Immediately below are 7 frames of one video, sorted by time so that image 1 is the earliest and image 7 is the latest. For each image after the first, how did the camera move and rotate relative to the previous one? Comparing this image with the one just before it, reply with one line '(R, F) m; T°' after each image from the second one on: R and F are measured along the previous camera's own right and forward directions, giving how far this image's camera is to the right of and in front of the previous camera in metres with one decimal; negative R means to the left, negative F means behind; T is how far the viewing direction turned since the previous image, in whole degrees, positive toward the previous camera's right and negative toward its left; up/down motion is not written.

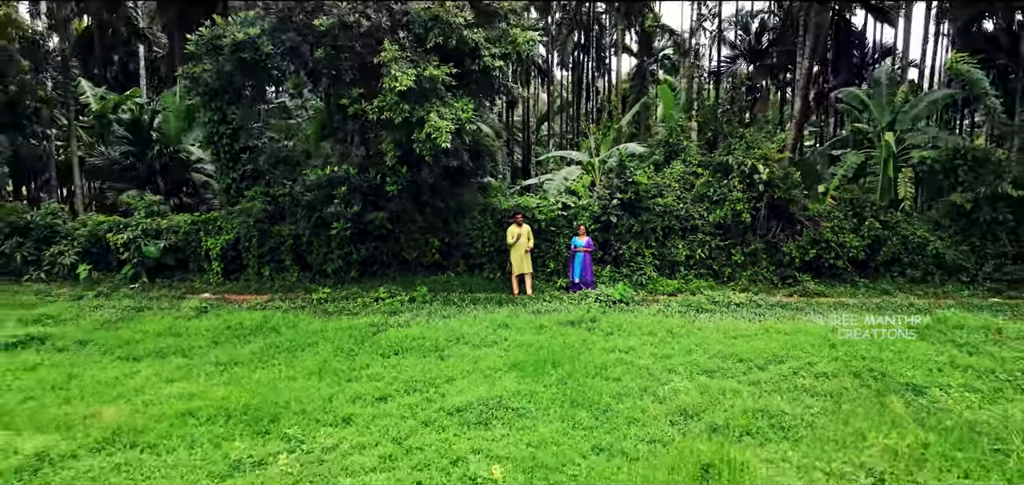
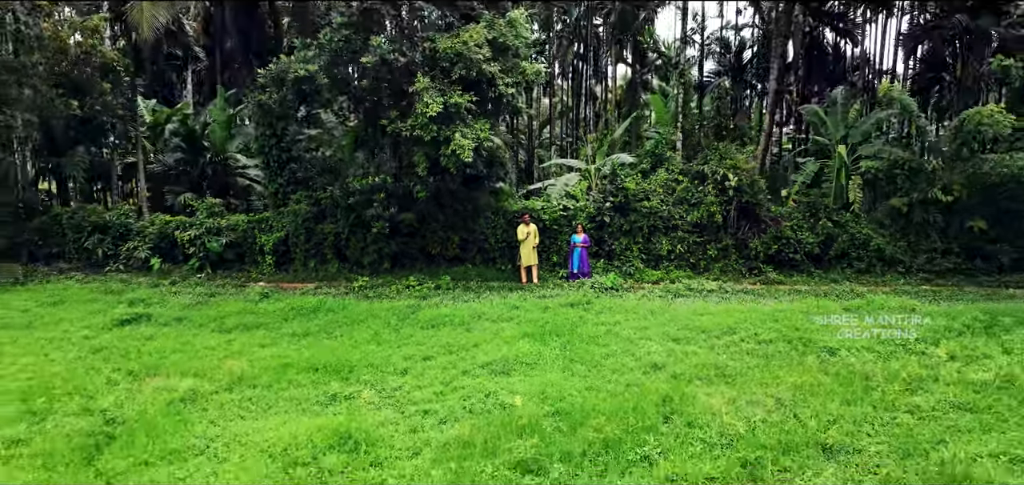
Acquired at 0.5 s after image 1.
(-0.1, -1.4) m; 0°
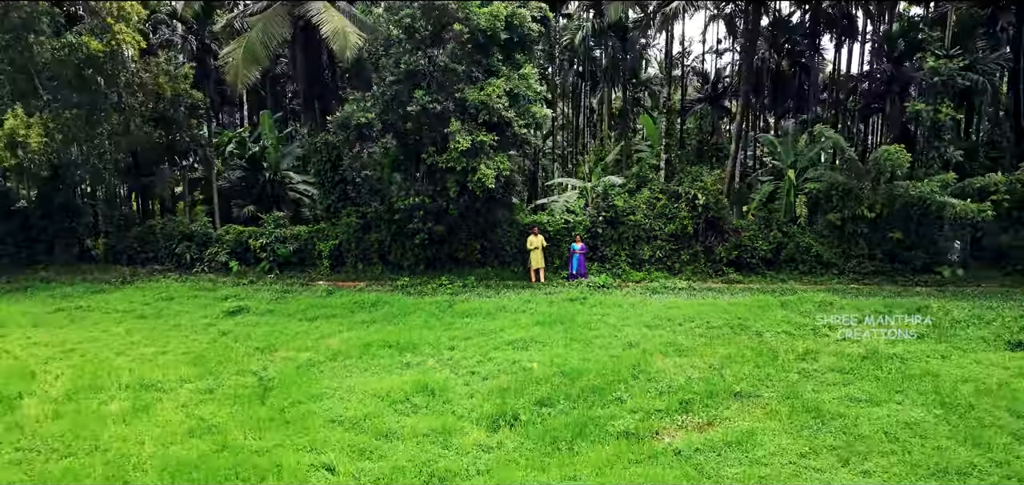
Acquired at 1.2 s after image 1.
(-0.2, -2.2) m; 0°
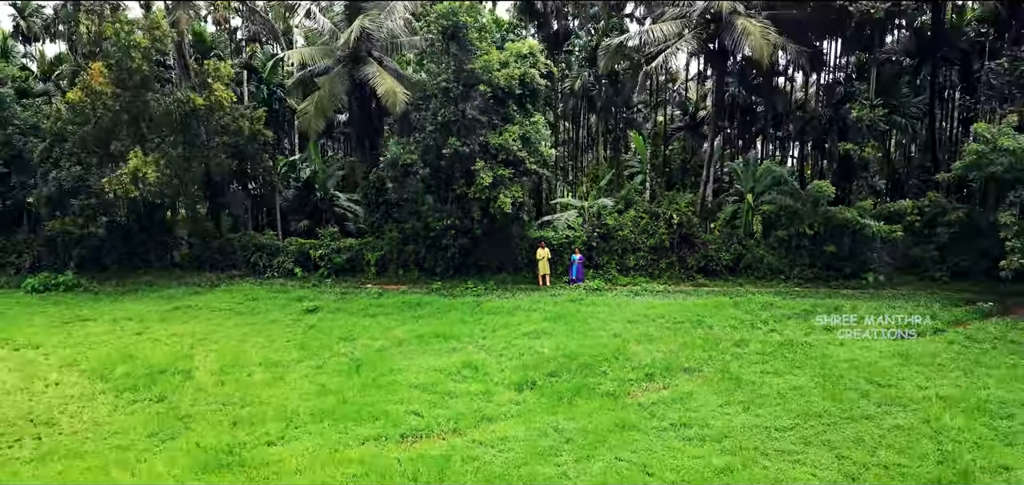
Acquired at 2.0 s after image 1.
(-0.2, -2.8) m; 0°
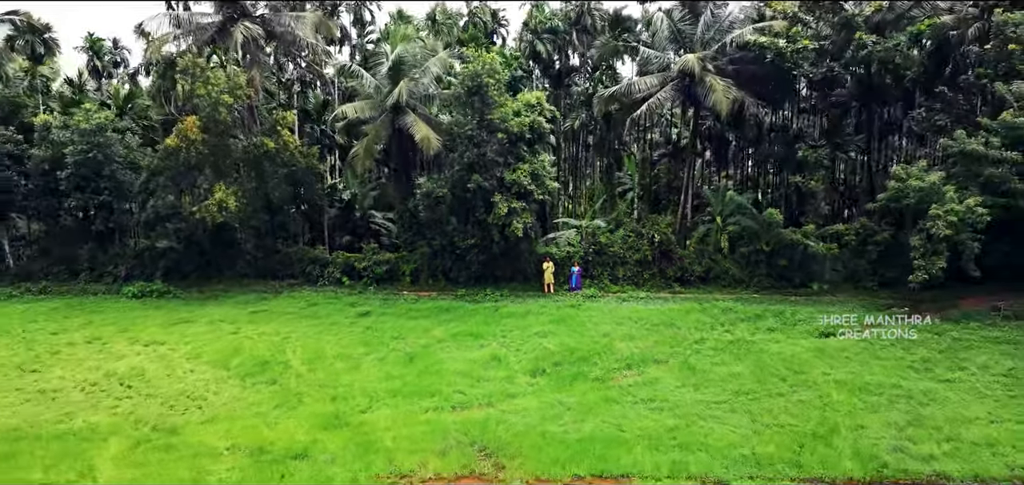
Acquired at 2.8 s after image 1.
(-0.2, -3.1) m; 0°
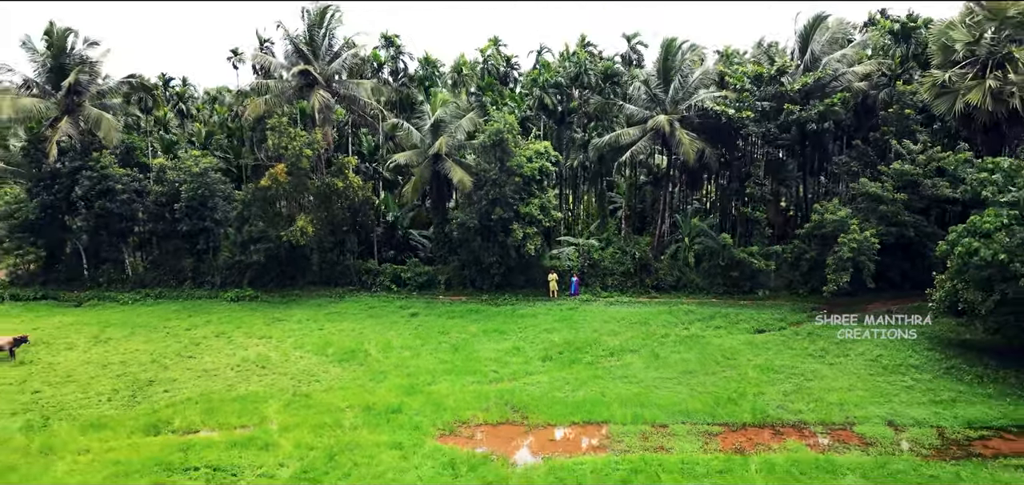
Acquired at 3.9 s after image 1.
(-0.3, -4.8) m; 0°
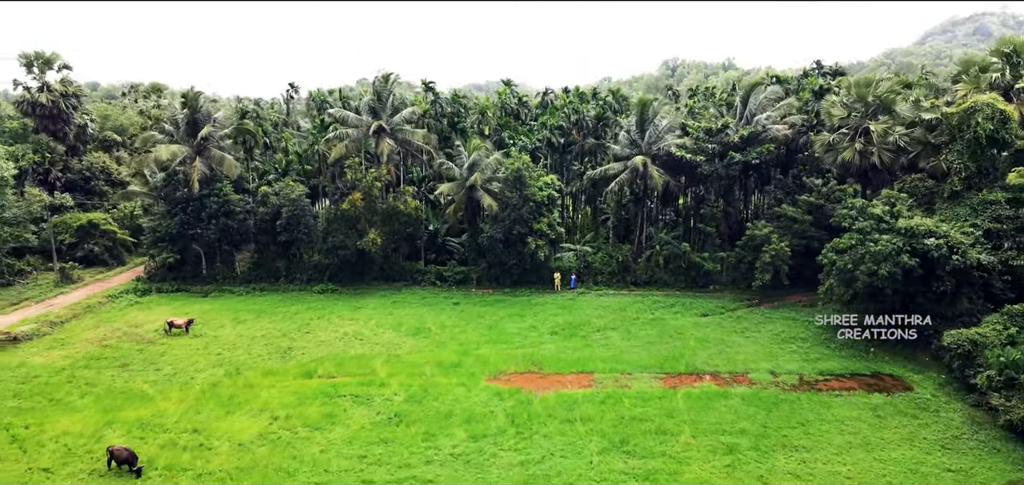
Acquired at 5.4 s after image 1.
(-0.5, -7.4) m; 0°
